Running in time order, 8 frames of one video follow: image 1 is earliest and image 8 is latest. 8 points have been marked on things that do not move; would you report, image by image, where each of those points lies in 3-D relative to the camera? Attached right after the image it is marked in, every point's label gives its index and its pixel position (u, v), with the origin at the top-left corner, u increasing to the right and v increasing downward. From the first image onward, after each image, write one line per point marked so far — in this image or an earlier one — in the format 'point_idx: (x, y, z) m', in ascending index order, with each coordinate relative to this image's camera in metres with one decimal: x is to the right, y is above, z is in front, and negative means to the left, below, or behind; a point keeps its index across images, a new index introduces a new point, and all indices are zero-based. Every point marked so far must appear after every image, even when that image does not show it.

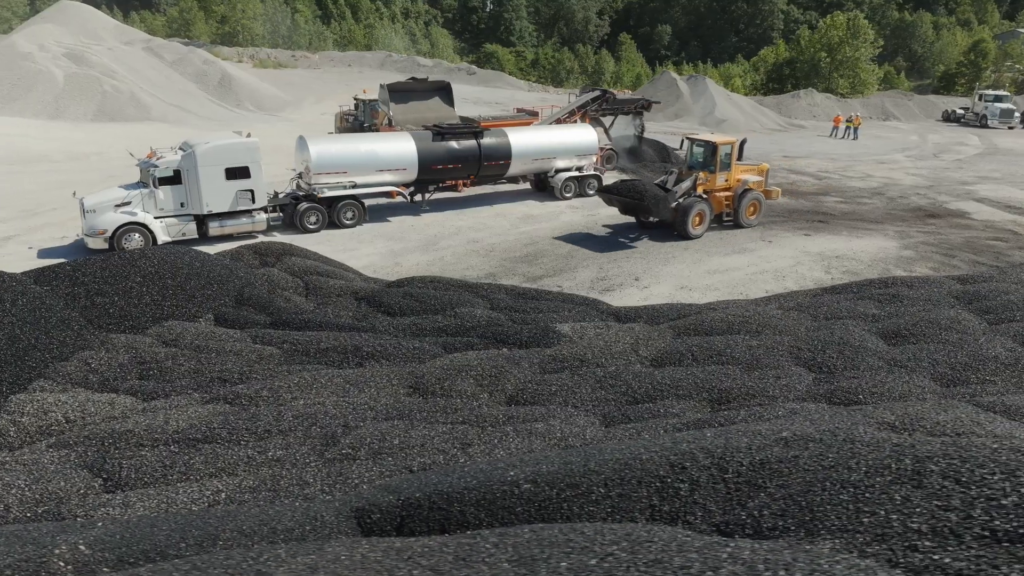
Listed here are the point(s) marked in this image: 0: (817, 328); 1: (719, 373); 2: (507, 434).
0: (+4.3, -0.6, +9.7) m
1: (+2.6, -1.0, +8.4) m
2: (-0.1, -1.5, +7.0) m
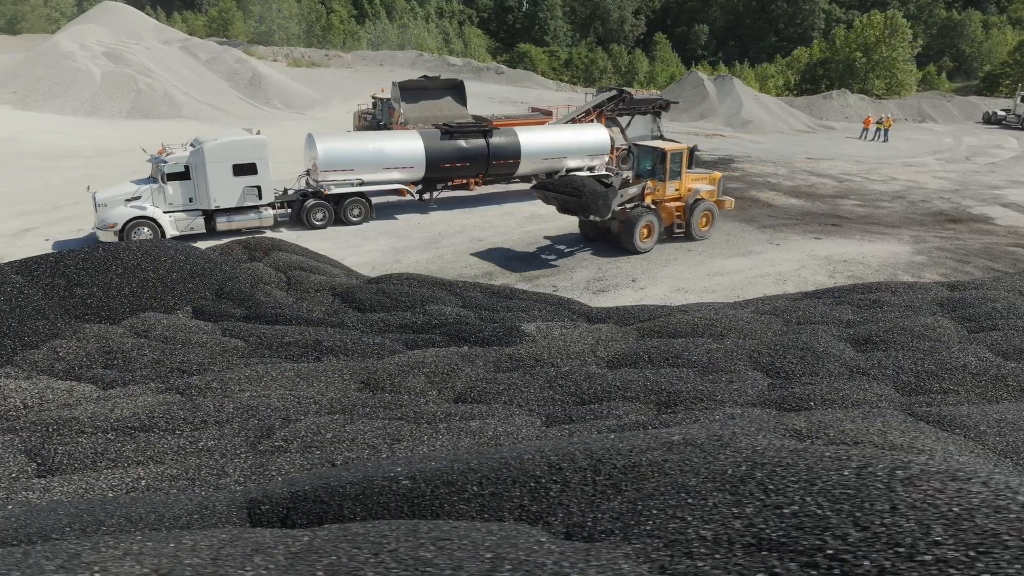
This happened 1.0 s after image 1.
0: (+3.8, -0.6, +9.5) m
1: (+2.0, -1.1, +8.3) m
2: (-0.8, -1.5, +7.0) m
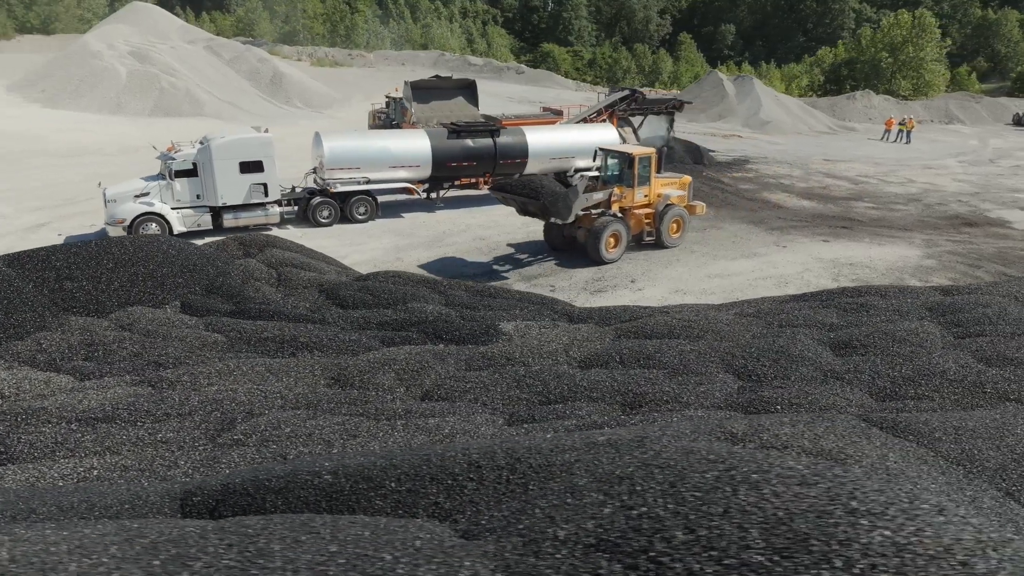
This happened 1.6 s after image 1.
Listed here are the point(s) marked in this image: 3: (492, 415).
0: (+3.4, -0.6, +9.4) m
1: (+1.6, -1.1, +8.2) m
2: (-1.2, -1.4, +7.0) m
3: (-0.2, -1.4, +7.6) m
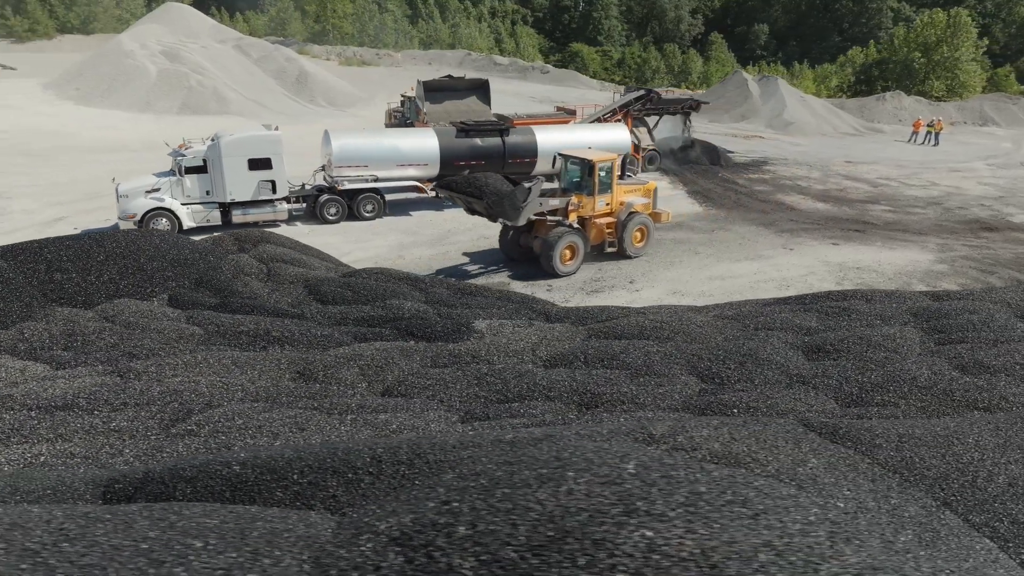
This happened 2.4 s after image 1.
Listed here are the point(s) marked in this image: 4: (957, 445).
0: (+3.0, -0.7, +9.3) m
1: (+1.1, -1.1, +8.2) m
2: (-1.7, -1.4, +7.1) m
3: (-0.7, -1.4, +7.6) m
4: (+4.0, -1.4, +6.2) m
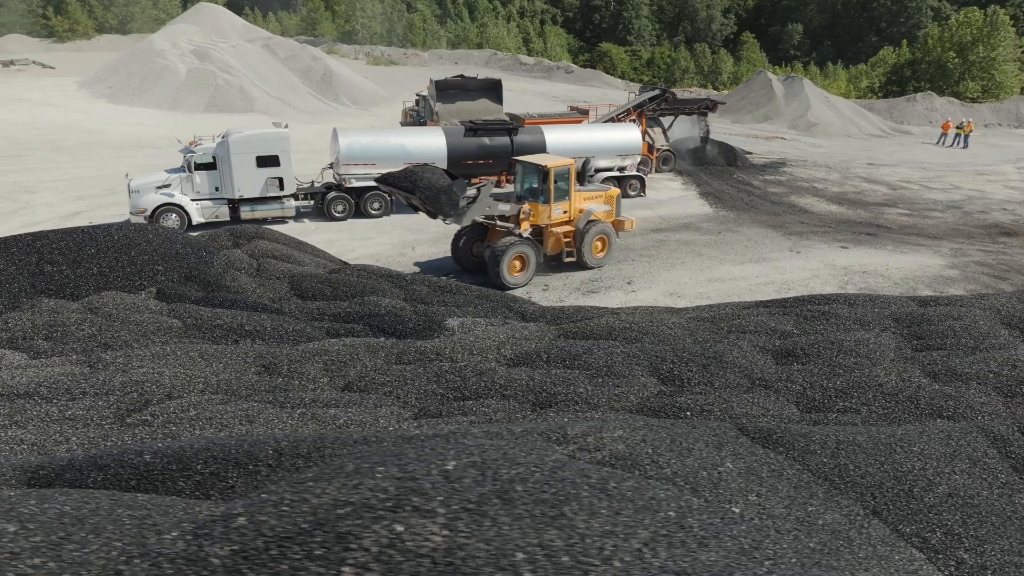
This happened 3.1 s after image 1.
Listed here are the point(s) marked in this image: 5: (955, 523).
0: (+2.6, -0.7, +9.2) m
1: (+0.6, -1.1, +8.2) m
2: (-2.3, -1.3, +7.1) m
3: (-1.3, -1.3, +7.7) m
4: (+3.4, -1.4, +6.0) m
5: (+3.5, -1.8, +5.3) m
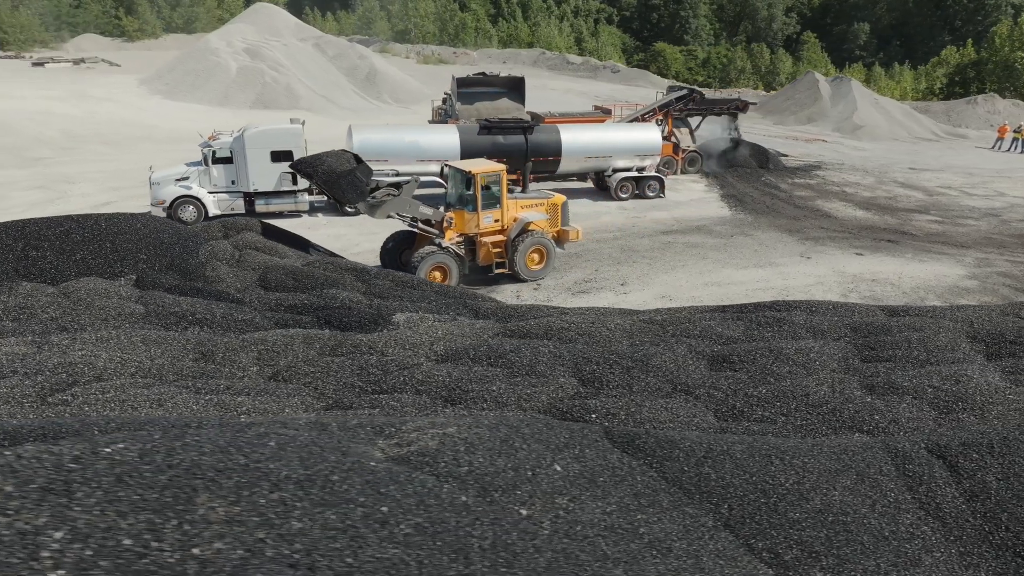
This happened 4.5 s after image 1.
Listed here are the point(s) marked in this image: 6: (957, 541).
0: (+1.7, -0.7, +9.0) m
1: (-0.4, -1.0, +8.1) m
2: (-3.3, -1.2, +7.3) m
3: (-2.3, -1.2, +7.8) m
4: (+2.2, -1.5, +5.8) m
5: (+2.3, -1.9, +5.1) m
6: (+3.5, -2.0, +5.4) m
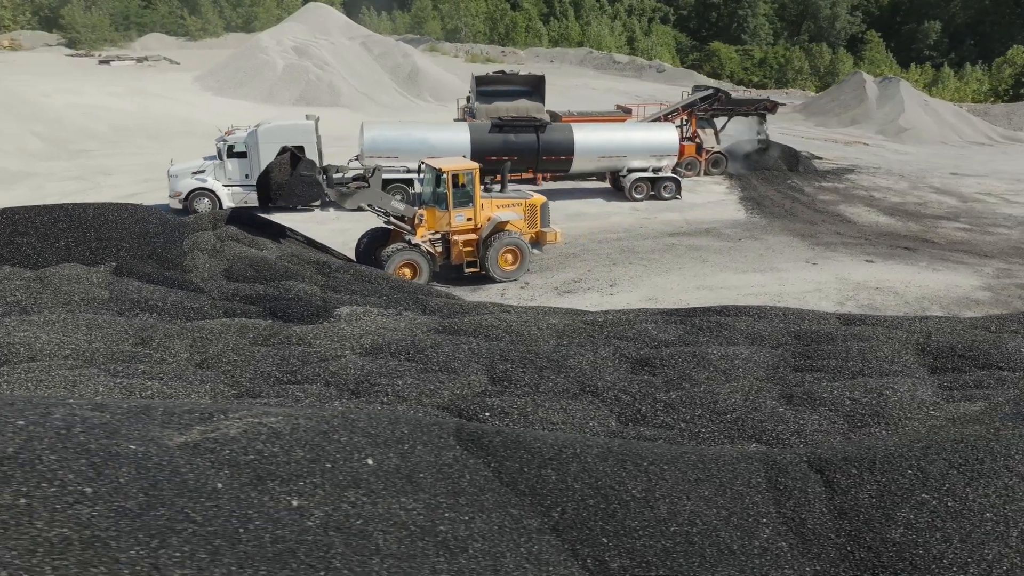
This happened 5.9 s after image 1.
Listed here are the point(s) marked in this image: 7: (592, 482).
0: (+0.7, -0.7, +8.8) m
1: (-1.4, -1.0, +8.1) m
2: (-4.4, -1.1, +7.6) m
3: (-3.3, -1.1, +7.9) m
4: (+1.0, -1.5, +5.6) m
5: (+1.0, -1.9, +4.9) m
6: (+2.3, -2.0, +5.1) m
7: (+0.7, -1.5, +5.4) m
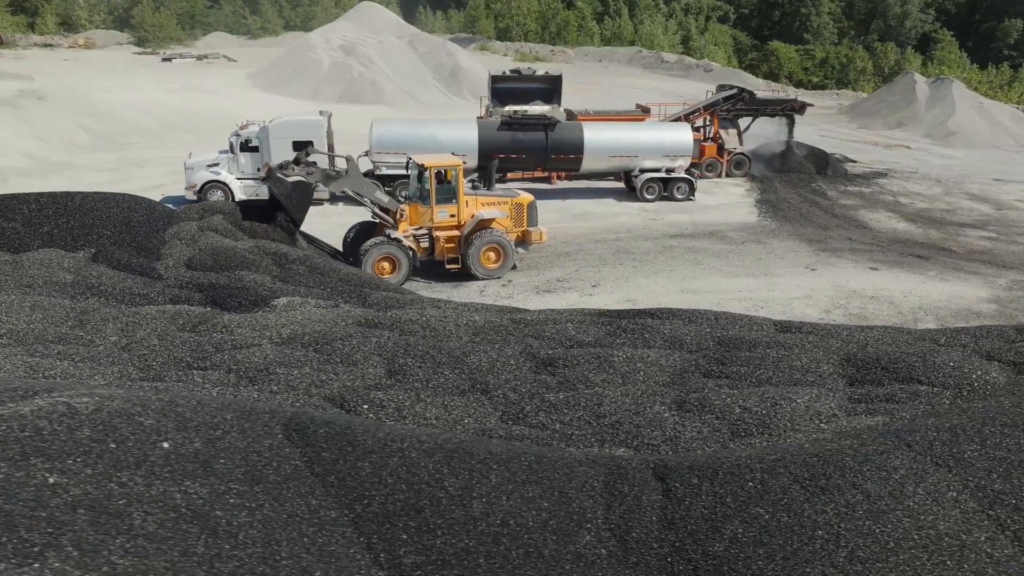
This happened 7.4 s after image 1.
0: (-0.4, -0.7, +8.8) m
1: (-2.6, -0.9, +8.2) m
2: (-5.6, -0.9, +7.9) m
3: (-4.5, -1.0, +8.2) m
4: (-0.4, -1.4, +5.6) m
5: (-0.5, -1.8, +4.9) m
6: (+0.8, -2.0, +5.0) m
7: (-0.7, -1.5, +5.4) m
